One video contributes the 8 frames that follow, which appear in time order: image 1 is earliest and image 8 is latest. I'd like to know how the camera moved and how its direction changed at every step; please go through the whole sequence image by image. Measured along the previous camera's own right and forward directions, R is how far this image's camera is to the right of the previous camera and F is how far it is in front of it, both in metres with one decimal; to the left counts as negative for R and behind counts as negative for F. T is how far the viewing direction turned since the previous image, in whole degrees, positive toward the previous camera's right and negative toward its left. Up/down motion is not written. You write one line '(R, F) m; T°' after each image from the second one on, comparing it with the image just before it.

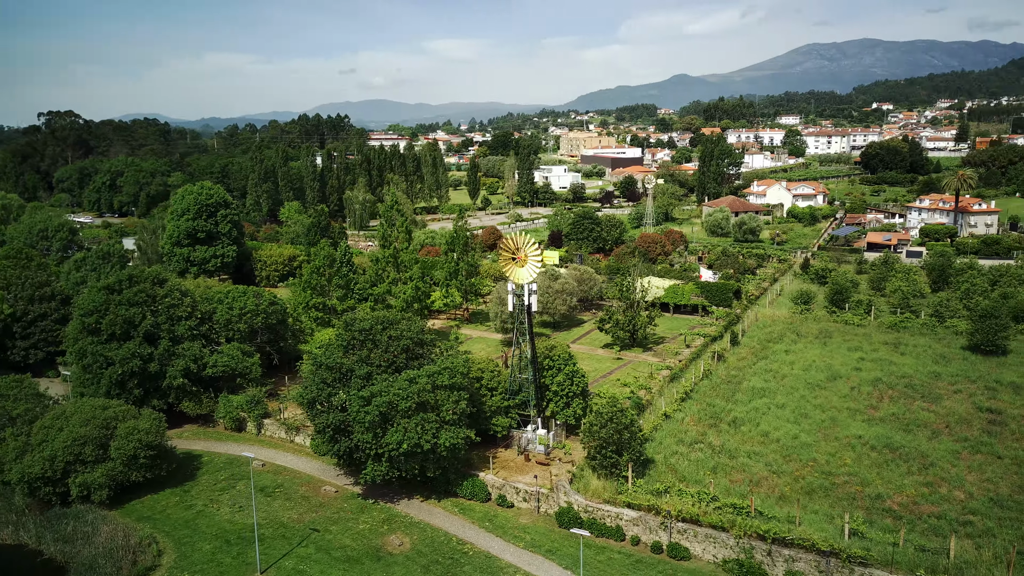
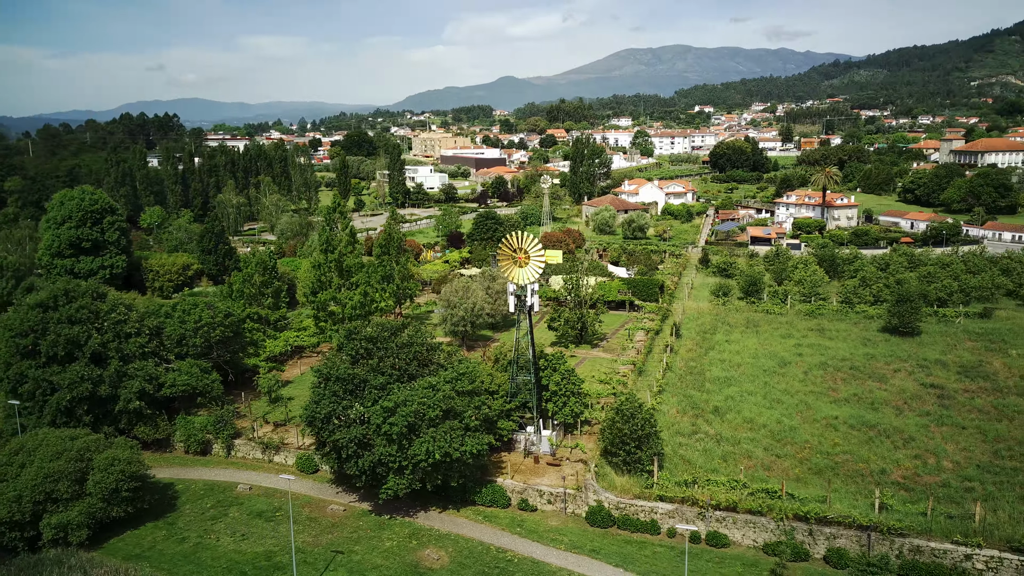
(-4.5, +0.7) m; +11°
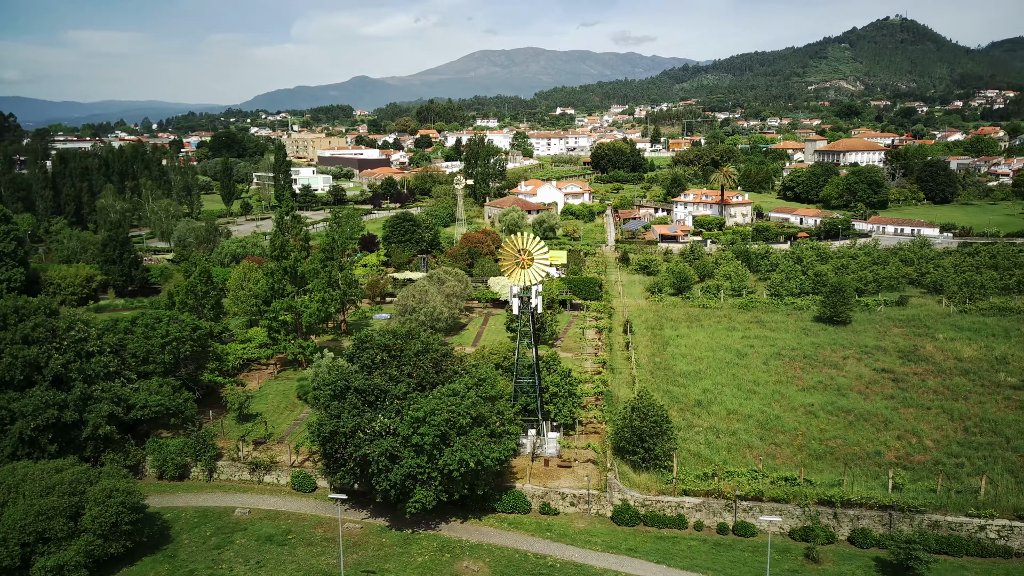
(-3.8, +0.6) m; +9°
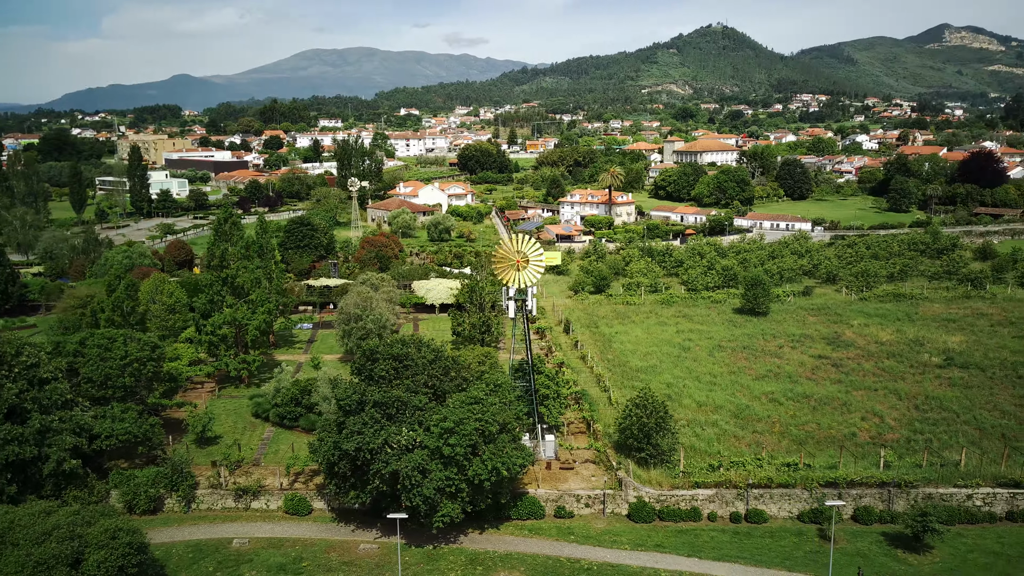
(-4.0, +0.7) m; +11°
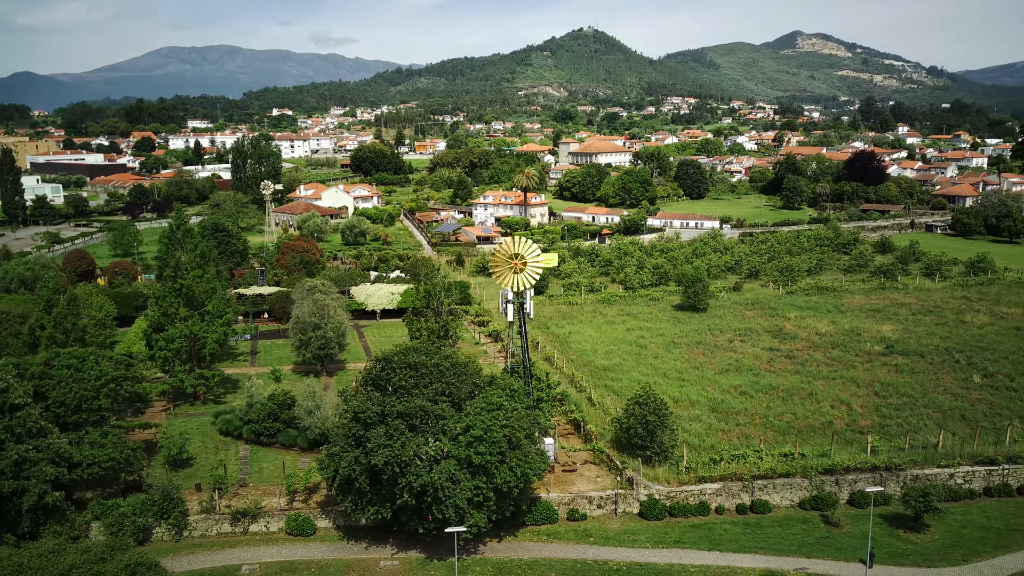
(-3.2, +0.5) m; +8°
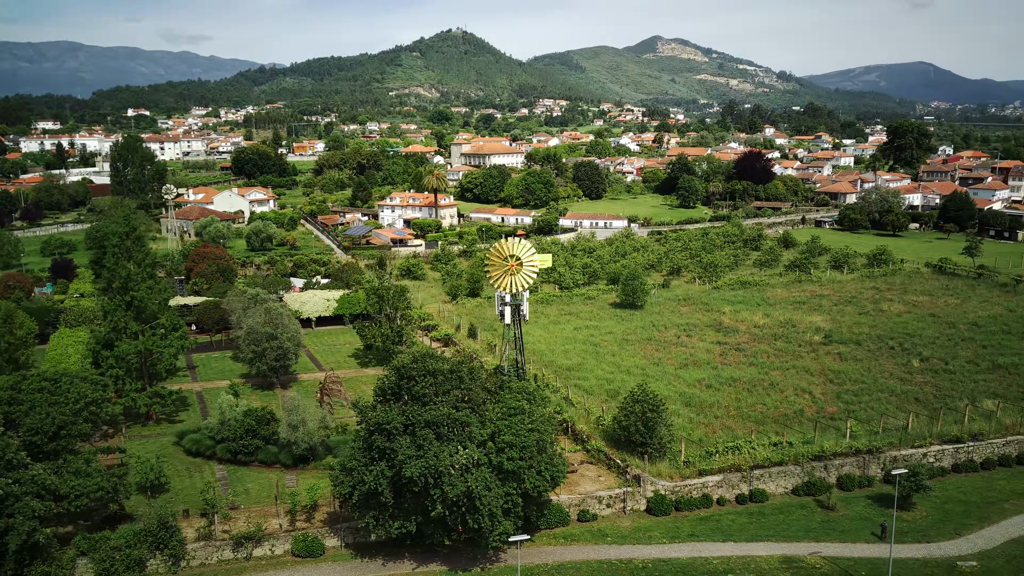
(-3.3, +0.5) m; +9°
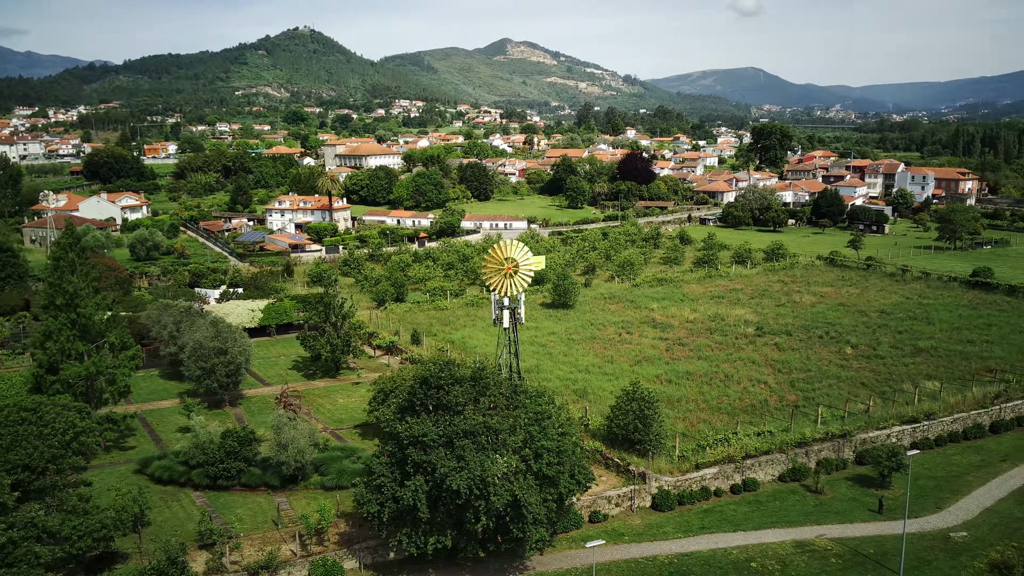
(-3.7, +0.6) m; +10°
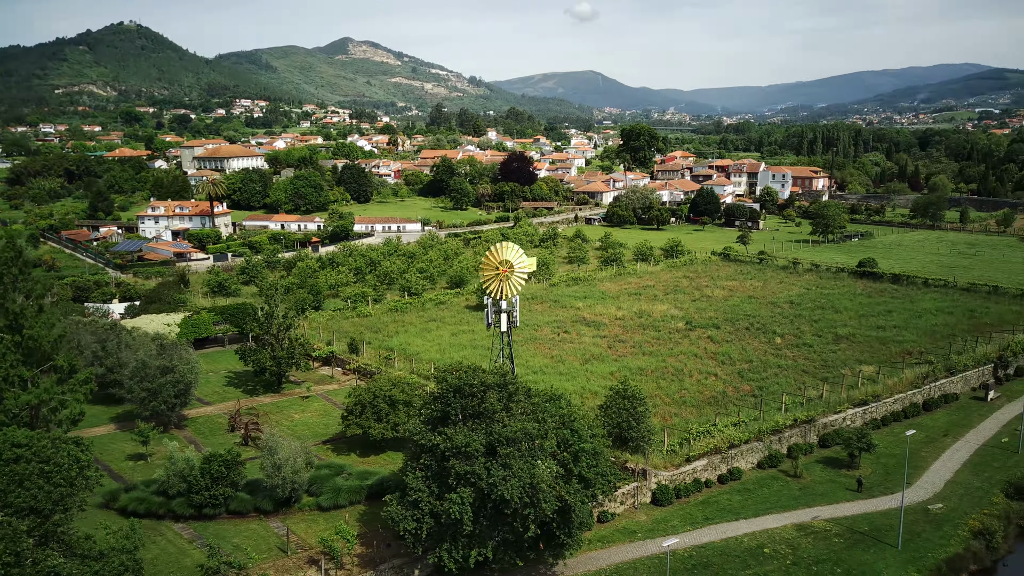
(-3.8, +0.6) m; +10°
